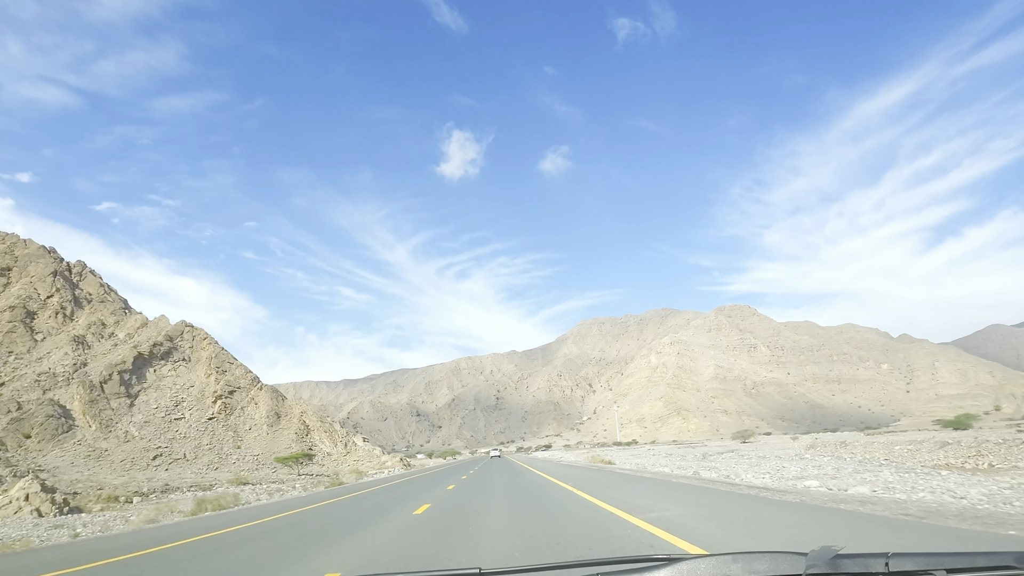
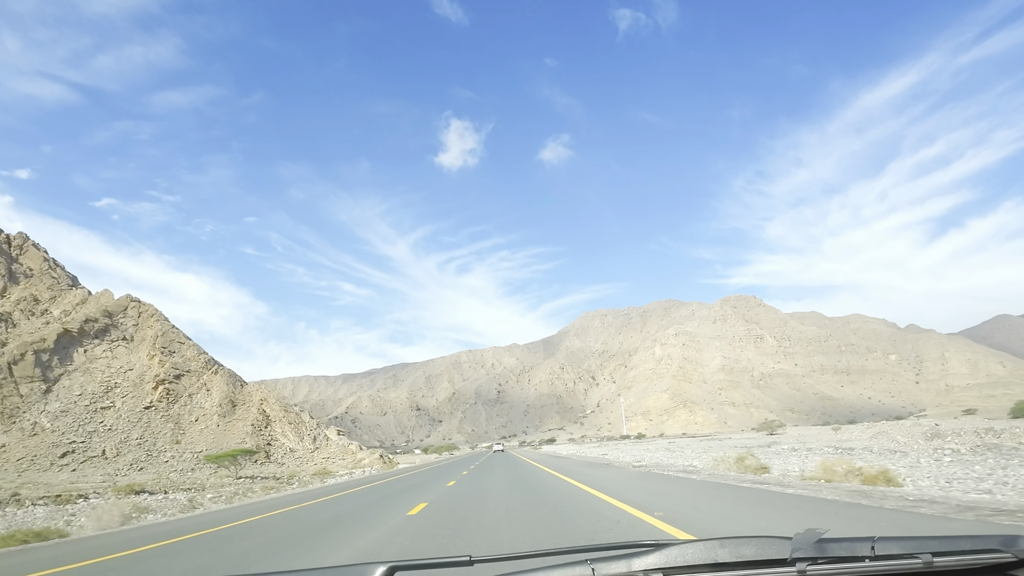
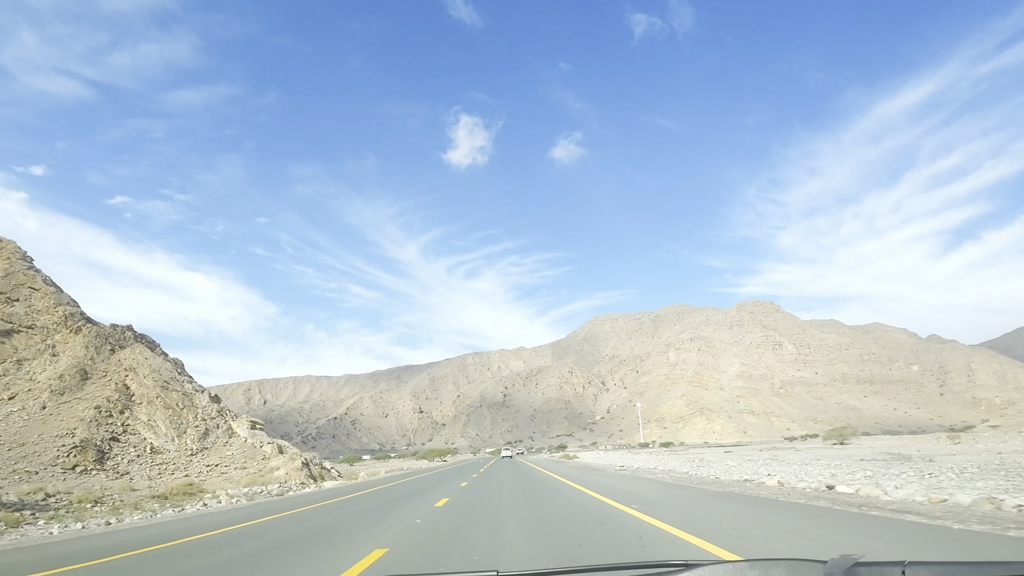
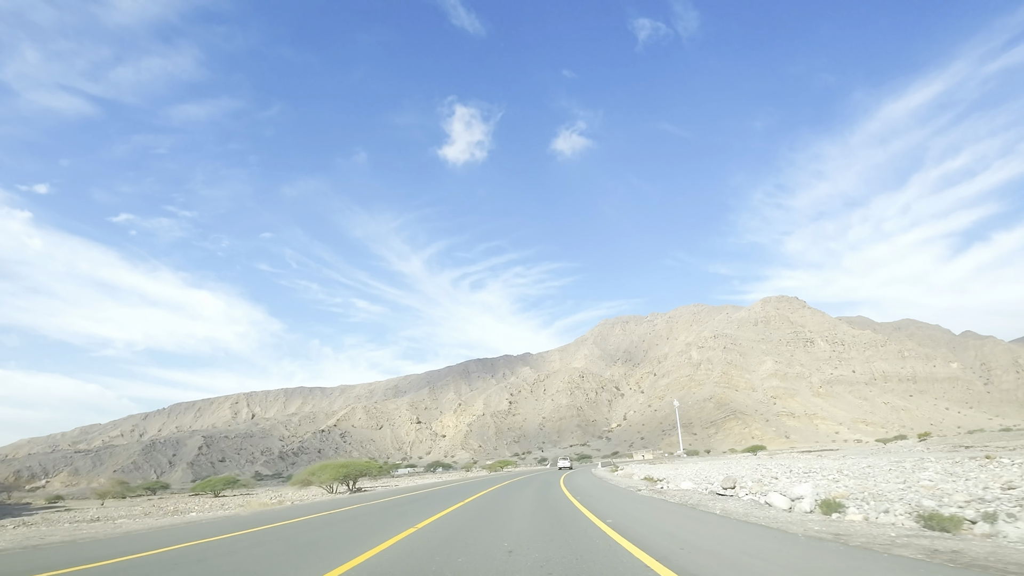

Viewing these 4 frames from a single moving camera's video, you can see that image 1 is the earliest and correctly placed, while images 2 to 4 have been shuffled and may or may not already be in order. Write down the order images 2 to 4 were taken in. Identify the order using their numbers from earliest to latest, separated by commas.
2, 3, 4
